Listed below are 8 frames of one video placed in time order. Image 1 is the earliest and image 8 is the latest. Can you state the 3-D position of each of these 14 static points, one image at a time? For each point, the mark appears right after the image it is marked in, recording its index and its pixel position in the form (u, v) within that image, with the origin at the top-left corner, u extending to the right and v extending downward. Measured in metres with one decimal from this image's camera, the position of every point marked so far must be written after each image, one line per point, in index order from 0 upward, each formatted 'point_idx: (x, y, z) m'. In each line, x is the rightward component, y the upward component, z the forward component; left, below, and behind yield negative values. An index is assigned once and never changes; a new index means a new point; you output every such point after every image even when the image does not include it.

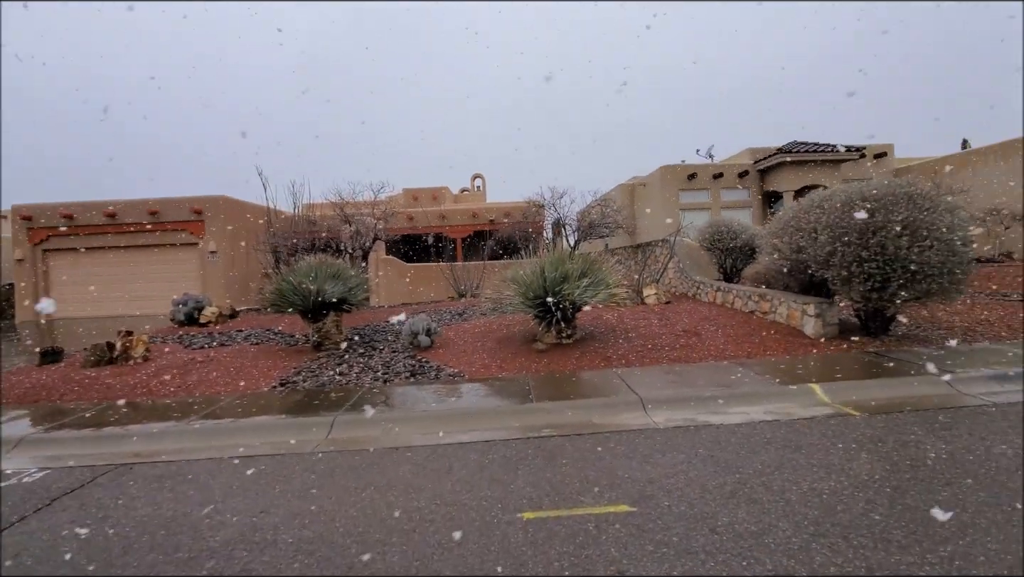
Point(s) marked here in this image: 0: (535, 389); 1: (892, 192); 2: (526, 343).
0: (+0.3, -1.5, +7.5) m
1: (+6.7, +1.7, +8.7) m
2: (+0.3, -1.1, +10.2) m
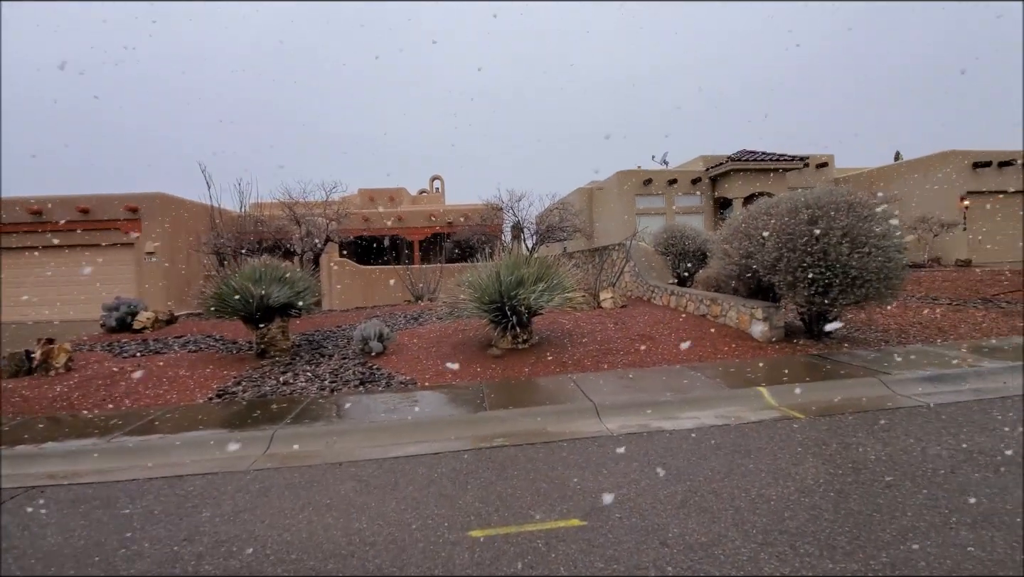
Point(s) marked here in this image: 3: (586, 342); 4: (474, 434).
0: (-0.4, -1.6, +7.3) m
1: (+5.9, +1.6, +9.0) m
2: (-0.6, -1.2, +10.0) m
3: (+1.5, -1.1, +10.0) m
4: (-0.5, -1.7, +6.0) m
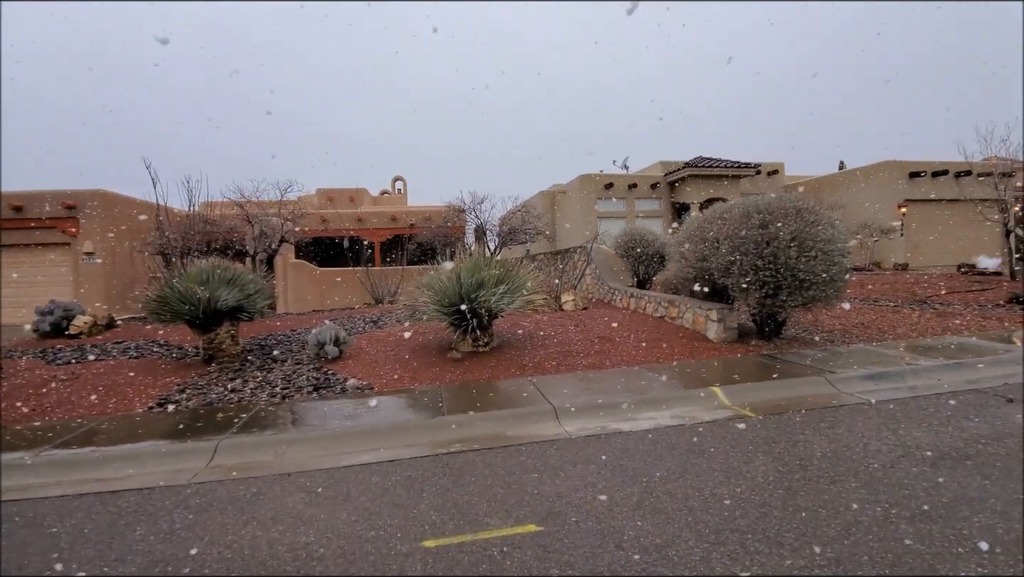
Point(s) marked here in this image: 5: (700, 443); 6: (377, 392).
0: (-0.9, -1.6, +7.2) m
1: (+5.2, +1.6, +9.4) m
2: (-1.4, -1.3, +9.9) m
3: (+0.7, -1.1, +10.0) m
4: (-1.0, -1.8, +5.8) m
5: (+2.1, -1.7, +5.4) m
6: (-2.2, -1.7, +7.9) m
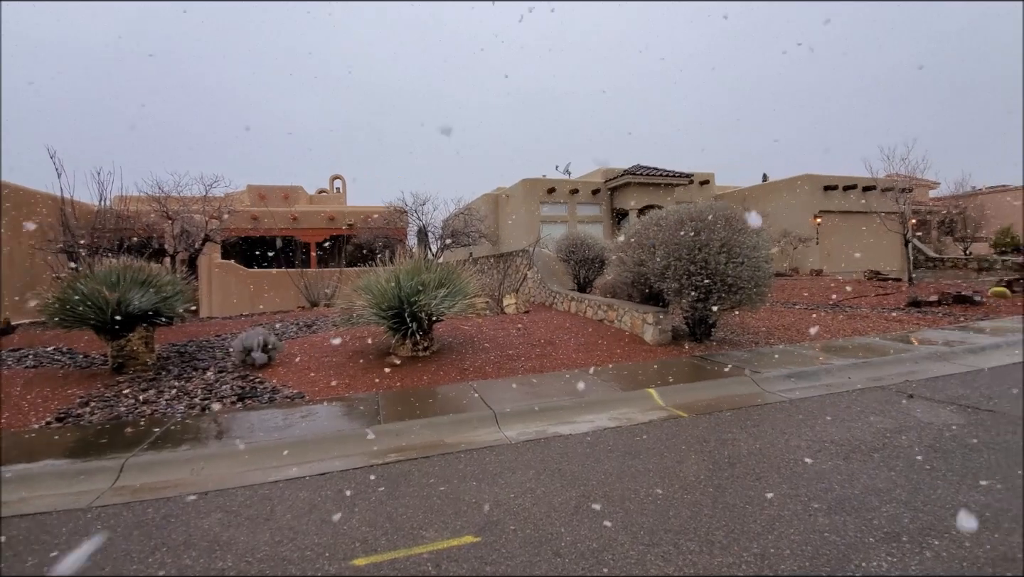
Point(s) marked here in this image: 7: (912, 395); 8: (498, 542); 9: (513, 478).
0: (-1.8, -1.7, +6.9) m
1: (+4.0, +1.5, +9.8) m
2: (-2.6, -1.3, +9.5) m
3: (-0.5, -1.2, +10.0) m
4: (-1.7, -1.8, +5.6) m
5: (+1.4, -1.8, +5.5) m
6: (-3.1, -1.7, +7.5) m
7: (+5.7, -1.5, +7.1) m
8: (-0.1, -1.9, +3.6) m
9: (0.0, -1.8, +4.7) m
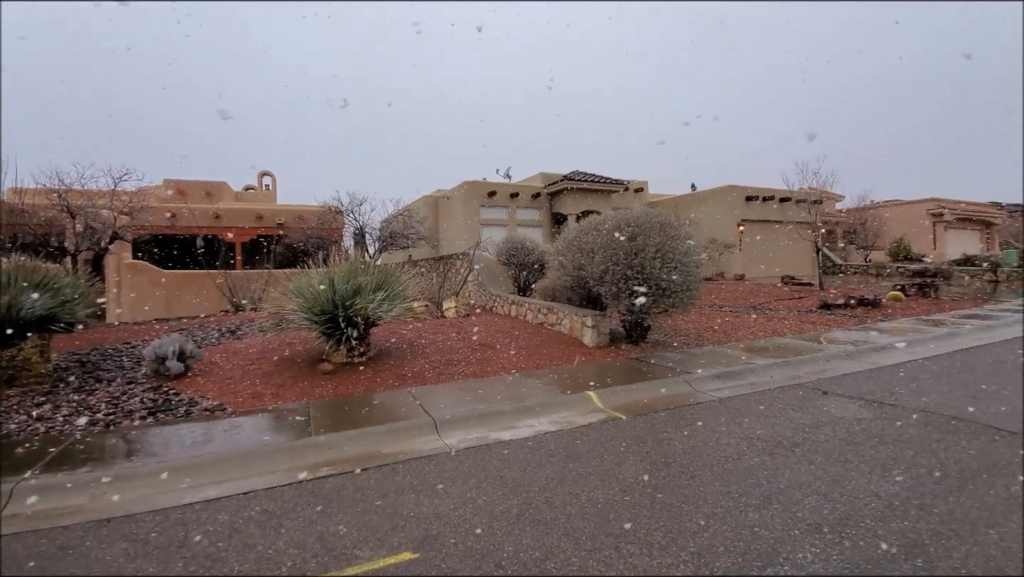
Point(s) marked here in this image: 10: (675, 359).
0: (-2.6, -1.7, +6.6) m
1: (+2.8, +1.4, +10.2) m
2: (-3.7, -1.4, +9.1) m
3: (-1.7, -1.3, +9.7) m
4: (-2.3, -1.9, +5.2) m
5: (+0.7, -1.8, +5.5) m
6: (-4.0, -1.8, +7.0) m
7: (+4.9, -1.6, +7.6) m
8: (-0.5, -1.9, +3.5) m
9: (-0.5, -1.8, +4.5) m
10: (+3.2, -1.4, +9.5) m
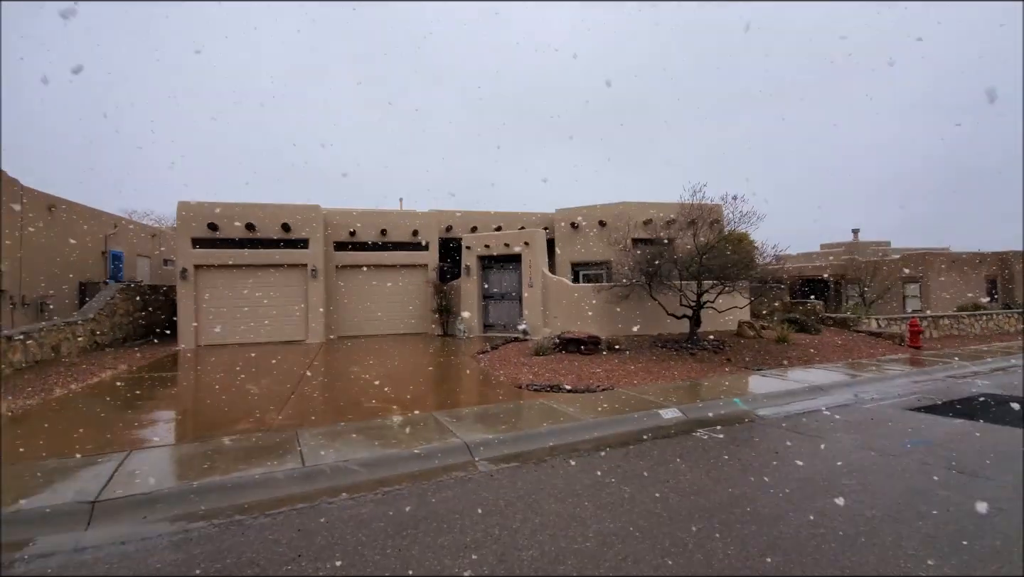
0: (-0.1, -1.7, +8.0) m
1: (+6.1, +1.6, +9.5) m
2: (-0.3, -1.3, +10.7) m
3: (+1.8, -1.2, +10.7) m
4: (-0.3, -1.8, +6.7) m
5: (+2.7, -1.7, +5.9) m
6: (-1.3, -1.7, +8.8) m
7: (+7.3, -1.4, +6.5) m
8: (+0.8, -1.9, +4.4) m
9: (+1.1, -1.8, +5.4) m
10: (+6.3, -1.2, +8.8) m
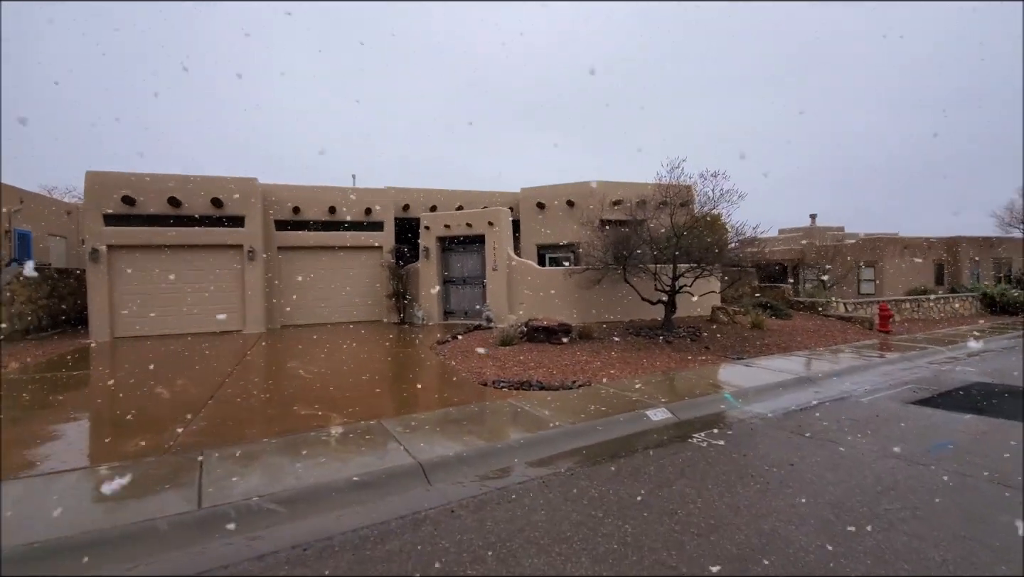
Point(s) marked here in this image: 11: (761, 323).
0: (-0.6, -1.4, +7.0) m
1: (+5.5, +1.9, +8.9) m
2: (-1.1, -1.0, +9.6) m
3: (+1.1, -0.8, +9.8) m
4: (-0.7, -1.6, +5.6) m
5: (+2.3, -1.5, +5.0) m
6: (-1.8, -1.5, +7.7) m
7: (+6.9, -1.2, +6.0) m
8: (+0.6, -1.7, +3.5) m
9: (+0.8, -1.6, +4.4) m
10: (+5.7, -0.9, +8.3) m
11: (+6.1, -0.9, +12.1) m
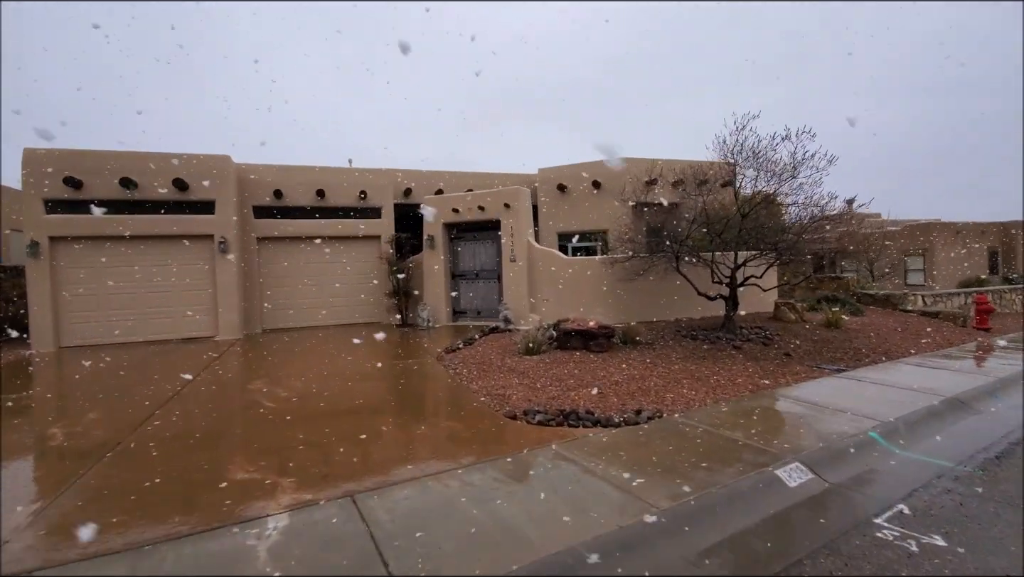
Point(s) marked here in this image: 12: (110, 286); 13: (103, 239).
0: (-0.2, -1.4, +4.9) m
1: (+5.9, +2.1, +6.6) m
2: (-0.6, -0.9, +7.5) m
3: (+1.5, -0.7, +7.6) m
4: (-0.3, -1.6, +3.5) m
5: (+2.7, -1.4, +2.9) m
6: (-1.4, -1.4, +5.6) m
7: (+7.2, -1.0, +3.8) m
8: (+0.9, -1.7, +1.3) m
9: (+1.2, -1.6, +2.3) m
10: (+6.1, -0.7, +6.1) m
11: (+6.6, -0.7, +9.9) m
12: (-8.4, +0.1, +10.3) m
13: (-8.5, +1.0, +10.2) m
